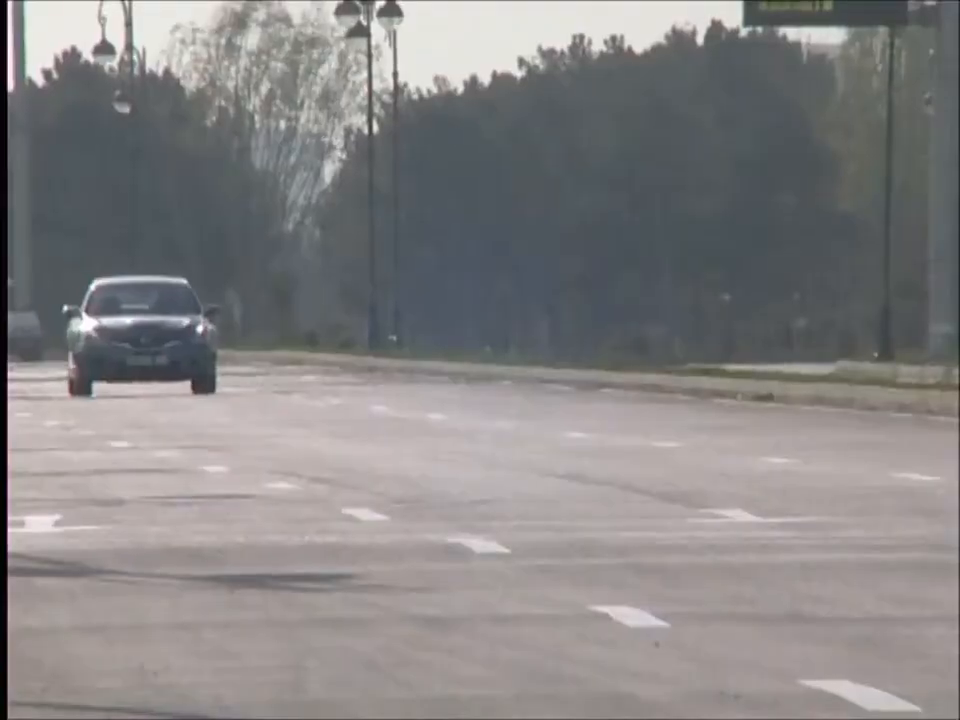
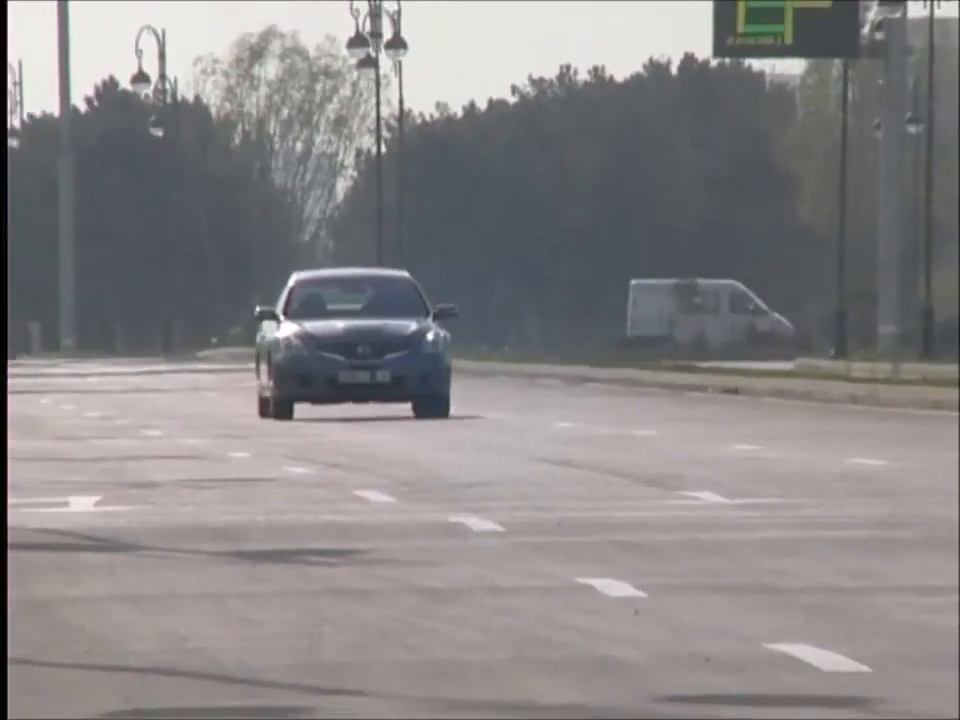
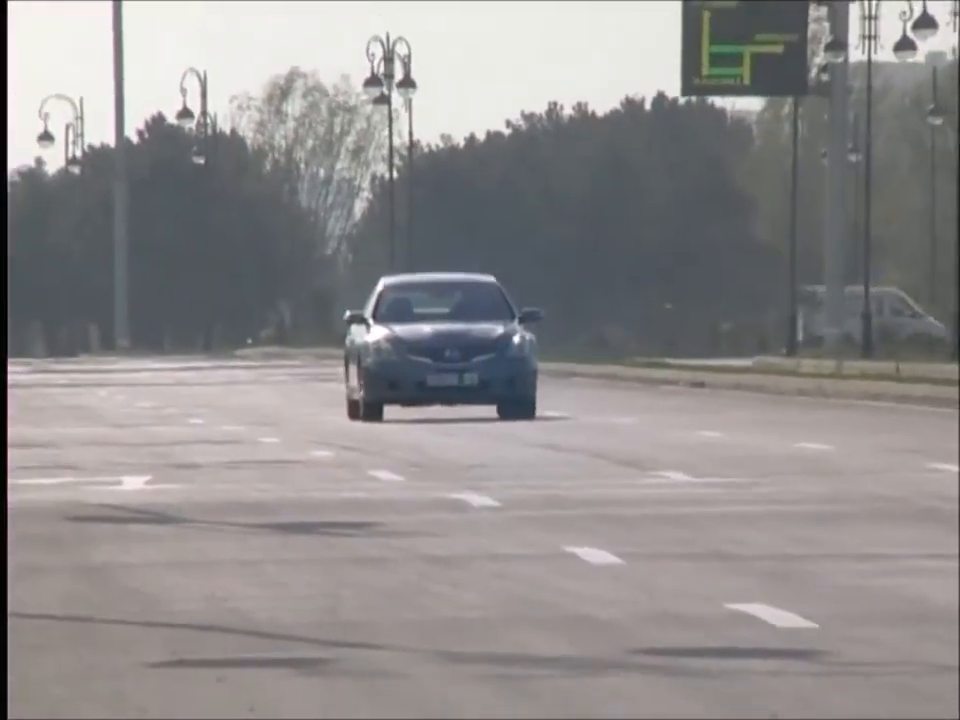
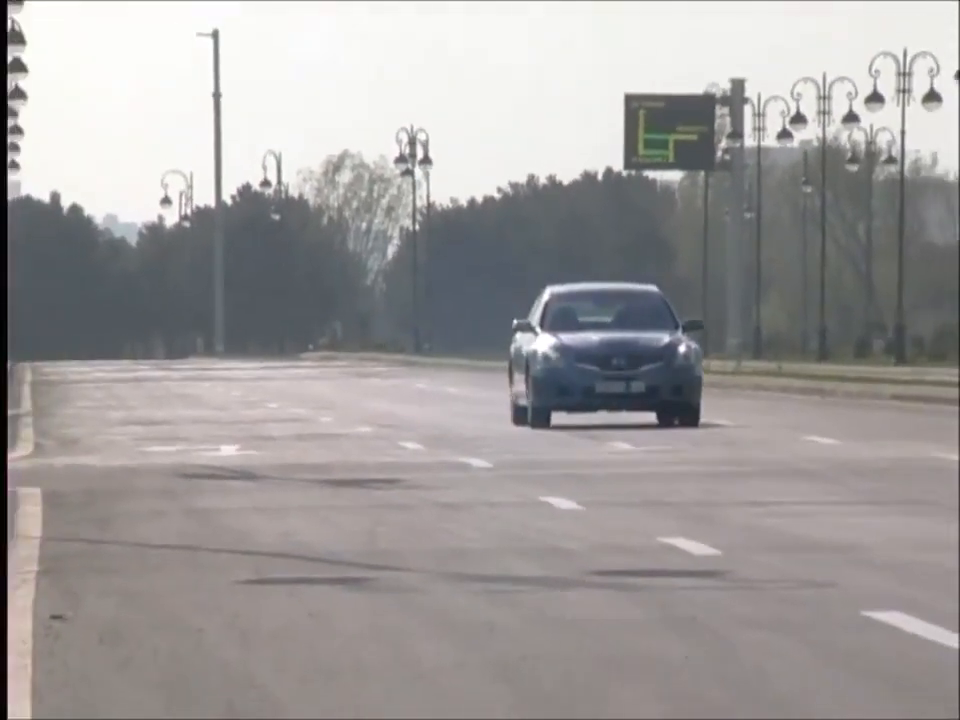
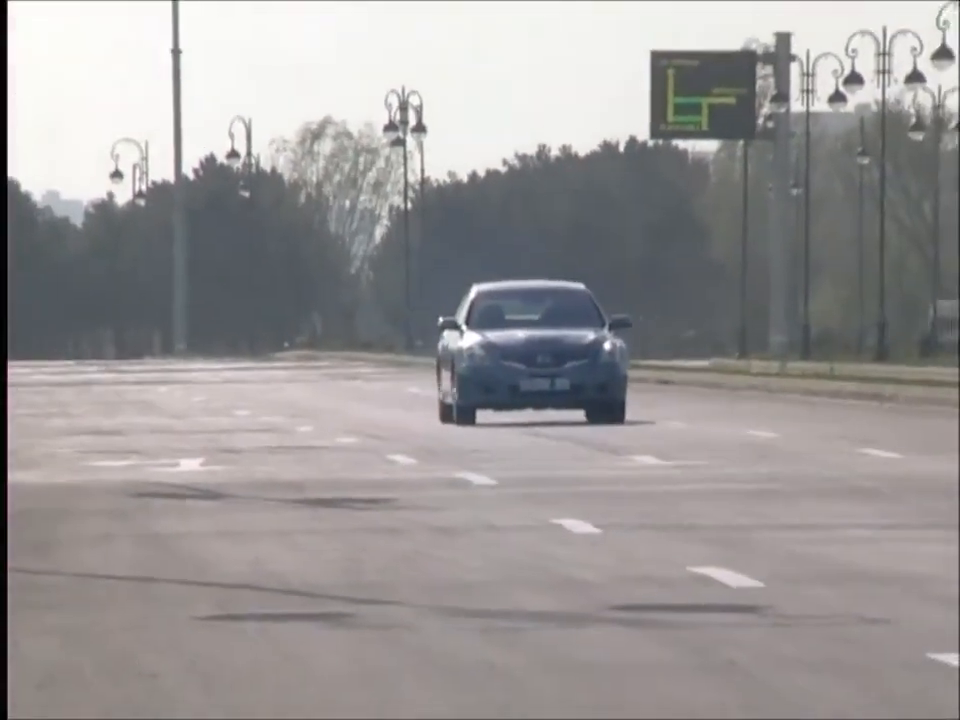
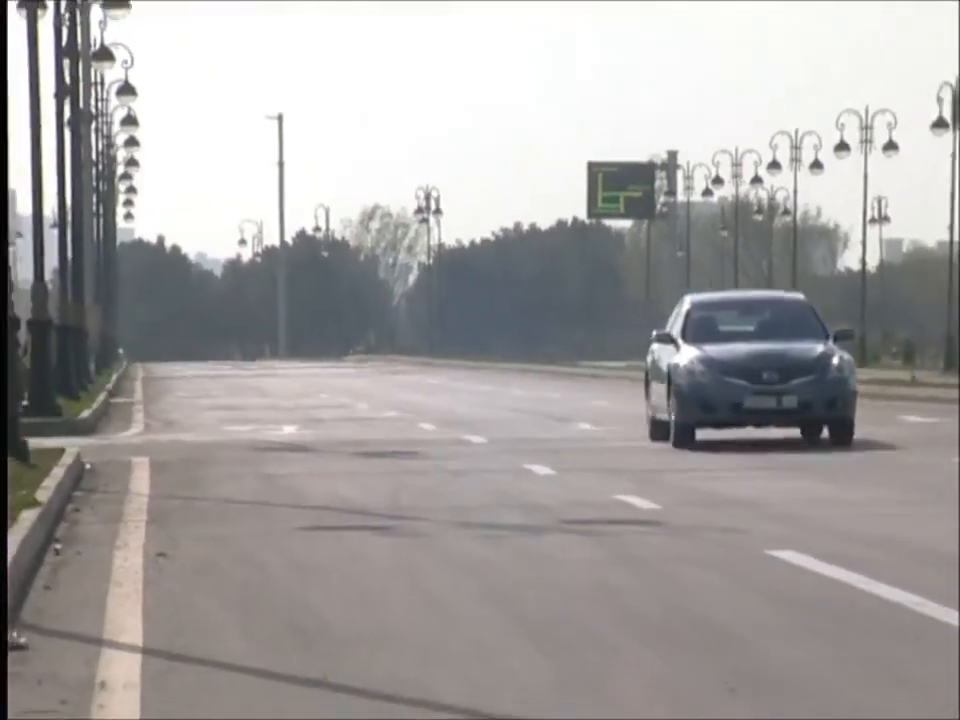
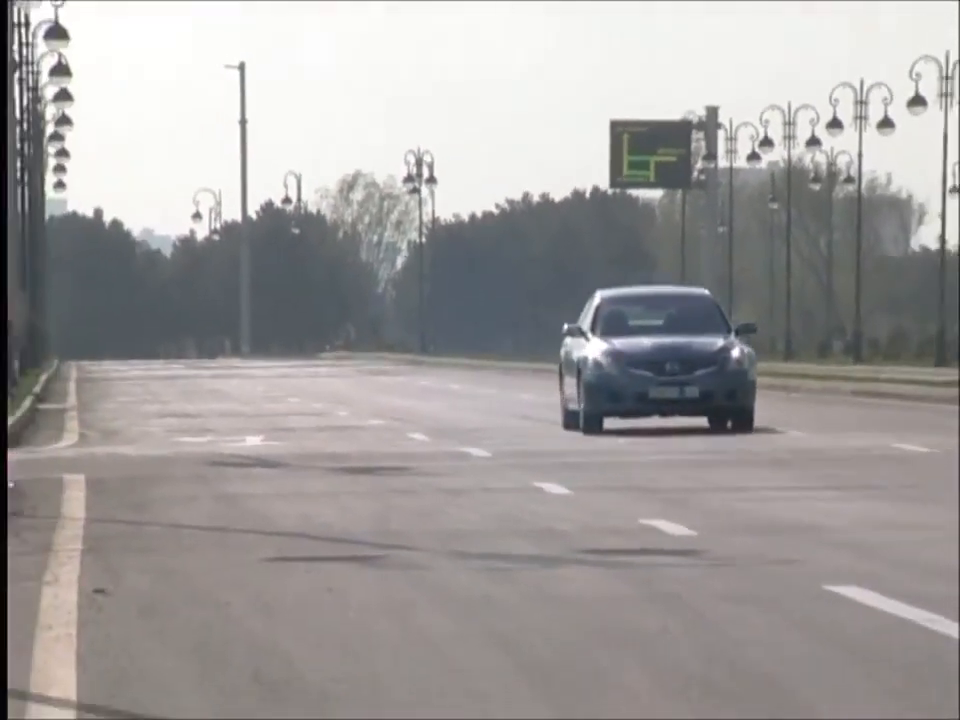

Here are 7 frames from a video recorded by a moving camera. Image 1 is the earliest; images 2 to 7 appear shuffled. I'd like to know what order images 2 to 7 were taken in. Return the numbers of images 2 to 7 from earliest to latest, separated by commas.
2, 3, 5, 4, 7, 6
